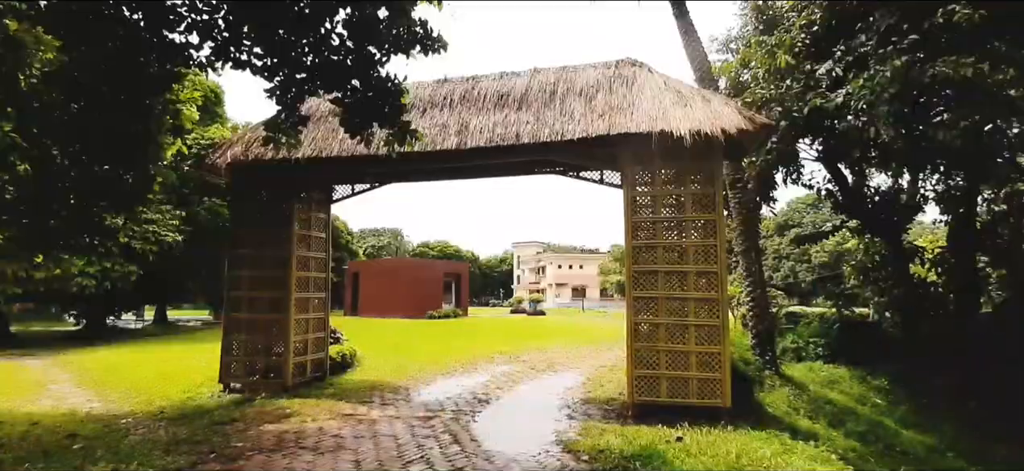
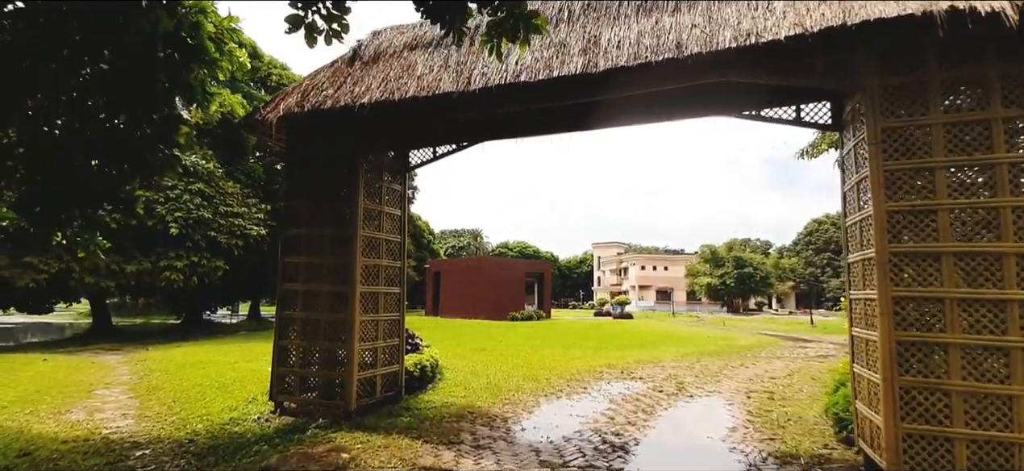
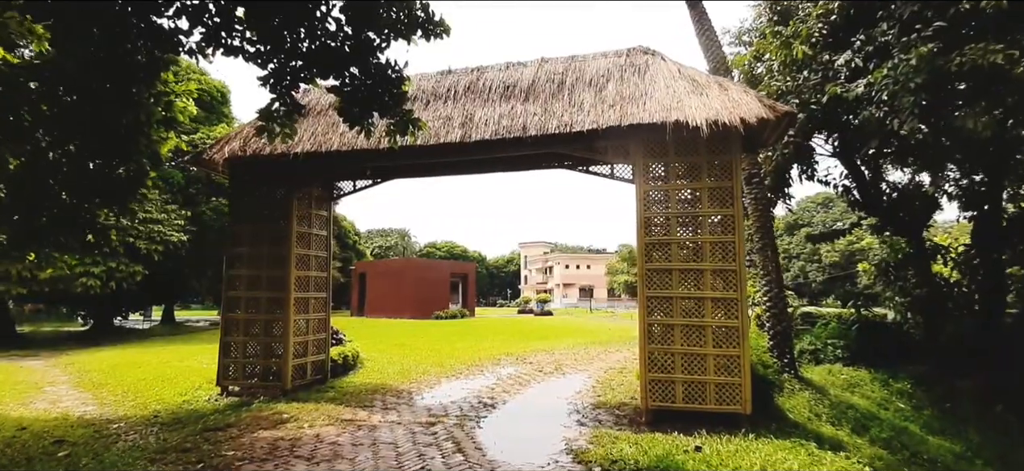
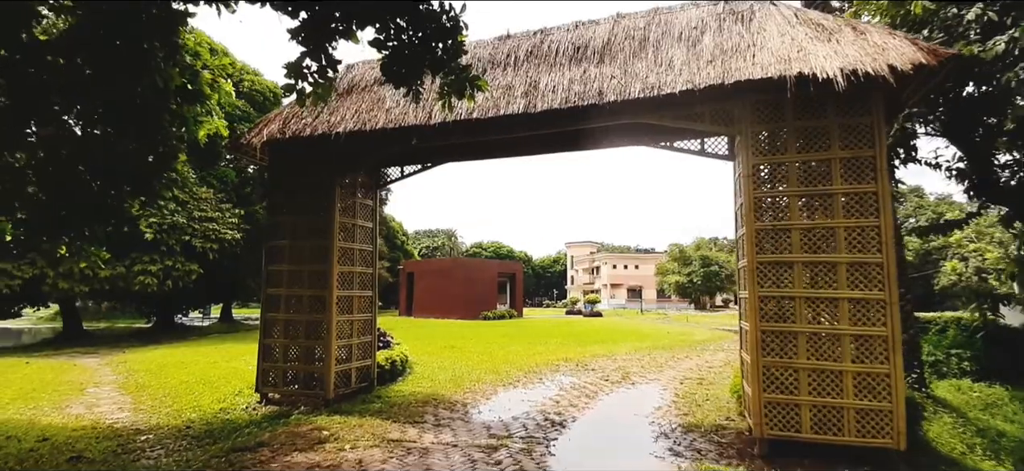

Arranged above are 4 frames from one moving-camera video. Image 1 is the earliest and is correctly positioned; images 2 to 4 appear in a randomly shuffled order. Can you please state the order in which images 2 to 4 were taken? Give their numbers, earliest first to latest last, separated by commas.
3, 4, 2
